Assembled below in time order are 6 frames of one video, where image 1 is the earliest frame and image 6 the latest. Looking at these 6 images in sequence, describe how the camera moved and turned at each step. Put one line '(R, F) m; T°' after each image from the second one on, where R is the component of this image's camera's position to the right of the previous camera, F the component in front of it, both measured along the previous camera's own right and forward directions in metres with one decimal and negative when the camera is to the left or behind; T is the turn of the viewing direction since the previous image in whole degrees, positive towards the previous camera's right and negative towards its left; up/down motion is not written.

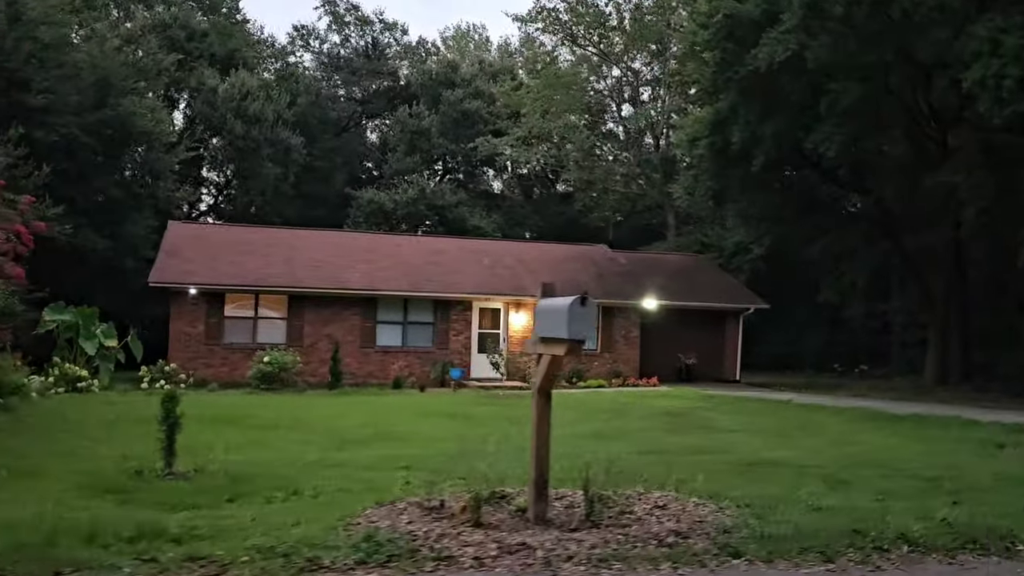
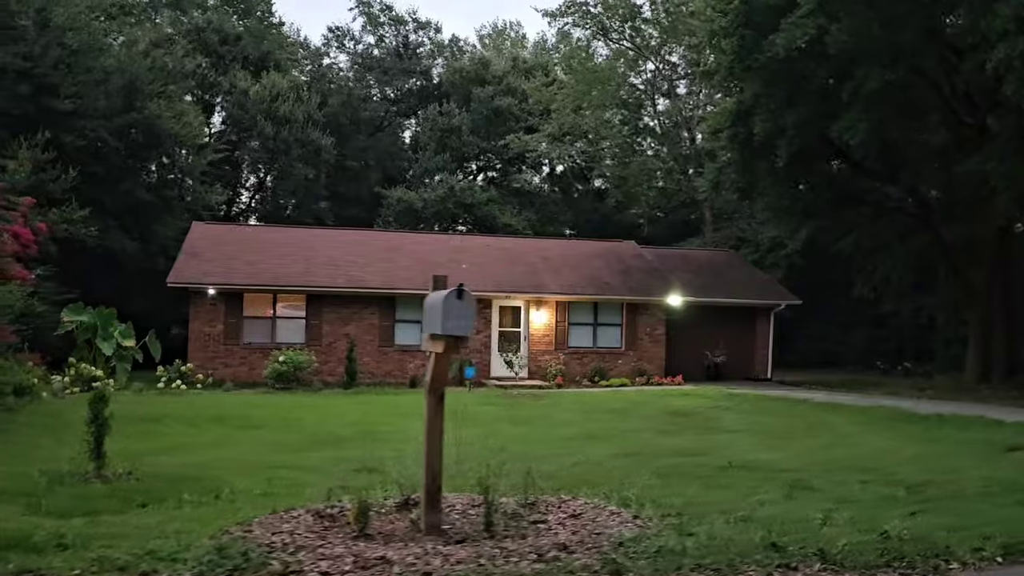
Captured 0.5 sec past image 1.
(+1.0, +0.4) m; -3°
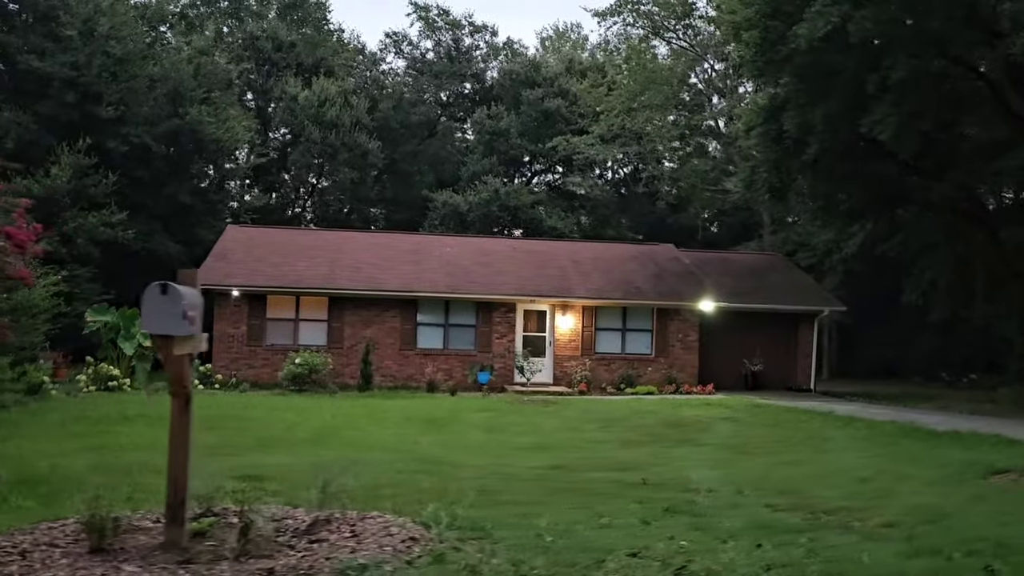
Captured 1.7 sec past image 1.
(+1.8, +0.6) m; -6°
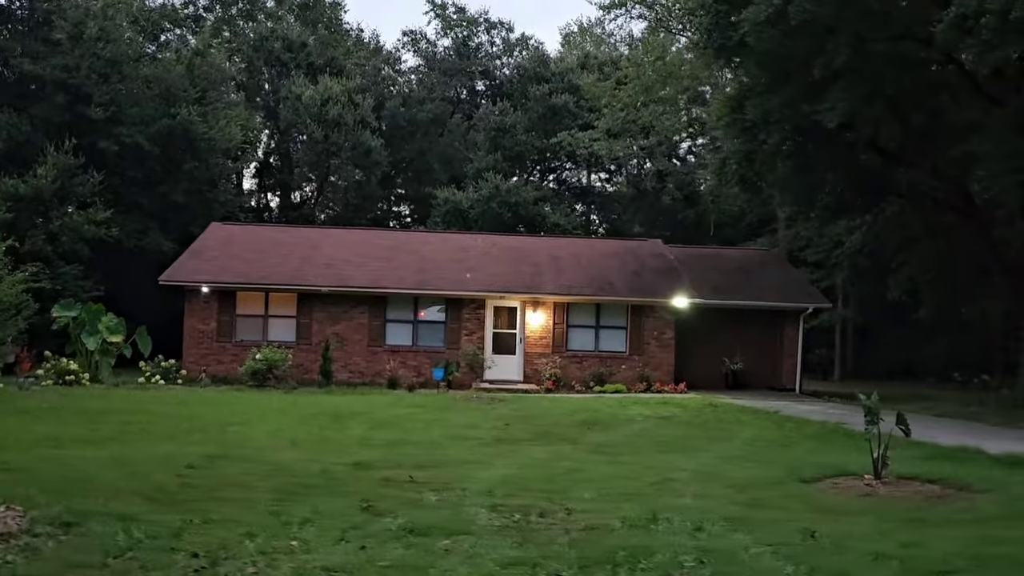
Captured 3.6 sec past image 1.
(+2.7, +0.5) m; -4°
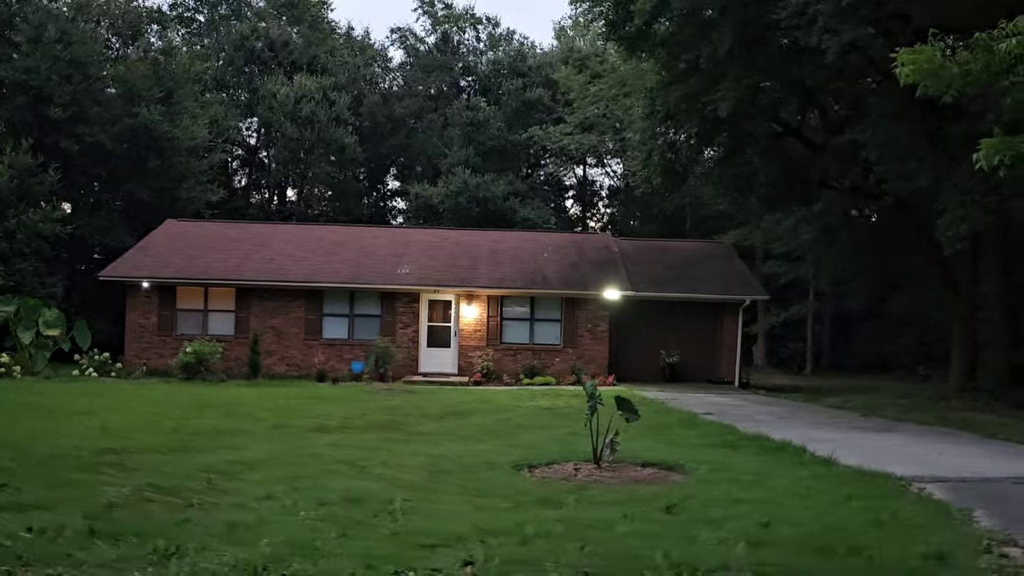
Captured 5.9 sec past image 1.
(+3.0, 0.0) m; -3°
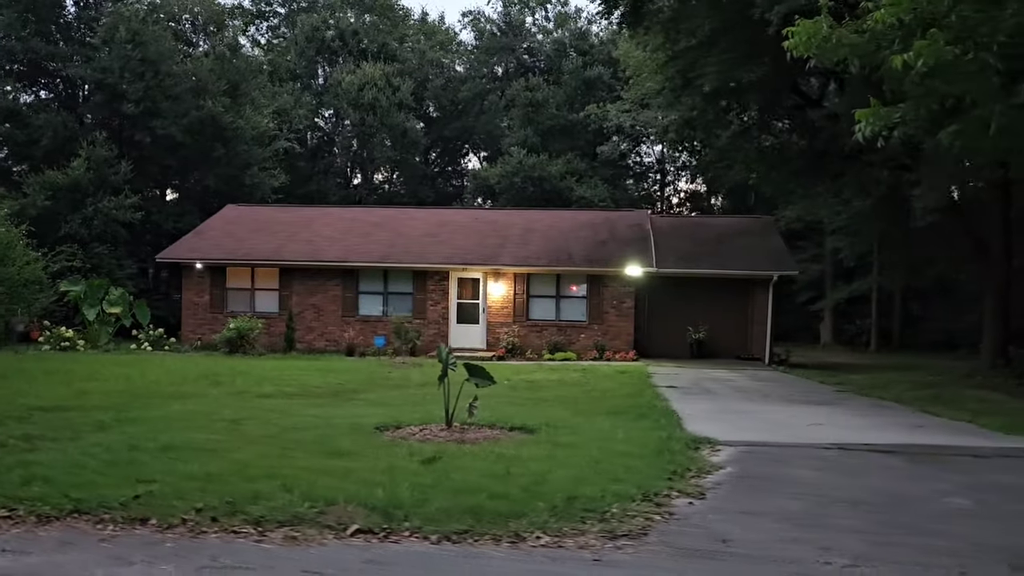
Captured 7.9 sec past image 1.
(+2.6, -0.5) m; -7°
